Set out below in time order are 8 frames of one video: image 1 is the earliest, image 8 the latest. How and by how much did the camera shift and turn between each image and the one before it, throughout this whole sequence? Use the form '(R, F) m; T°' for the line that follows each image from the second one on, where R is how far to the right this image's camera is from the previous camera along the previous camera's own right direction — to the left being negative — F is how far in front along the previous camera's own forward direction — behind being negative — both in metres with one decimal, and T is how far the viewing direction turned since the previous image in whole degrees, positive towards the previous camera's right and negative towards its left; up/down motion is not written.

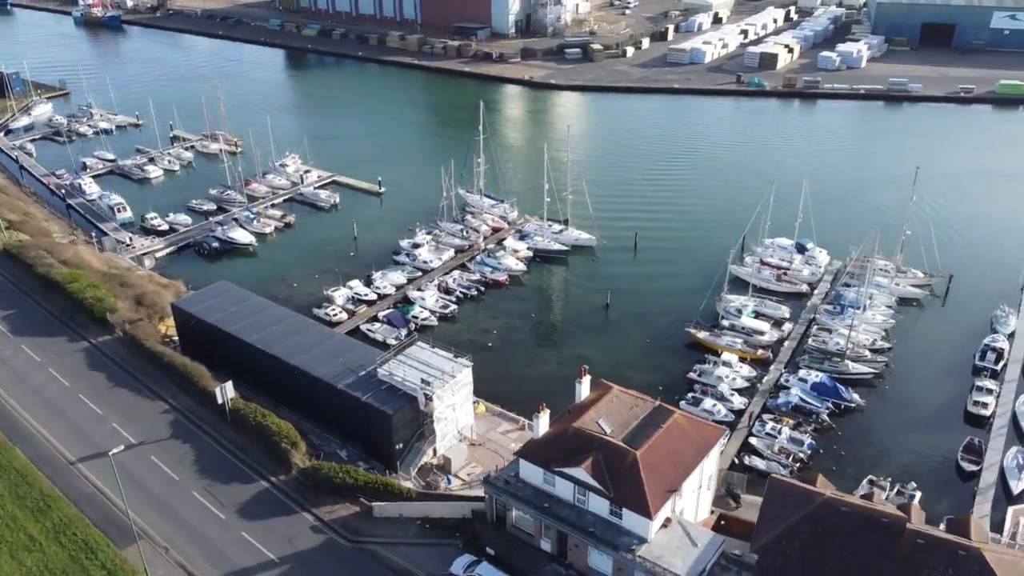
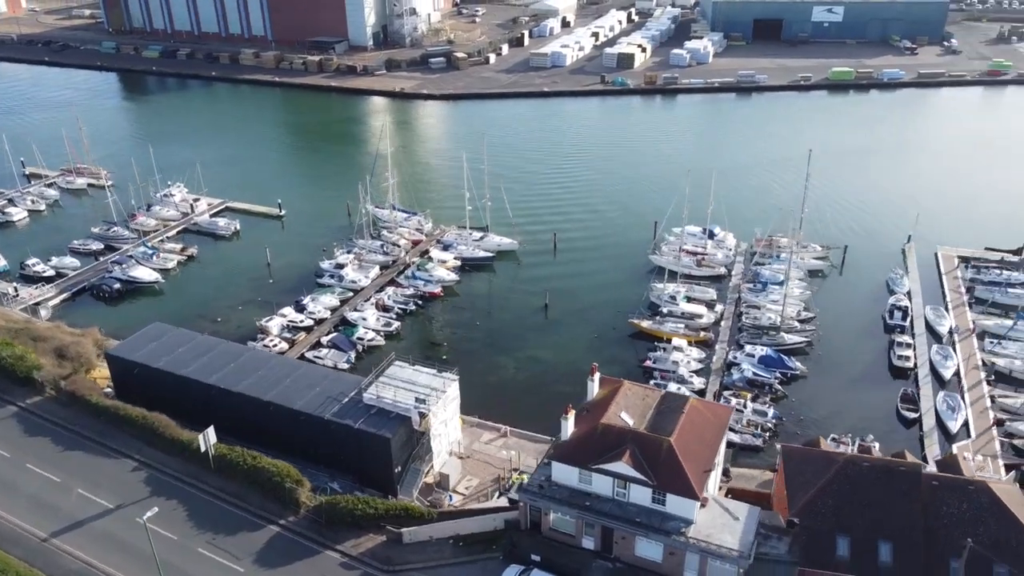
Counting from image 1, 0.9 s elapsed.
(-5.7, +0.4) m; +11°
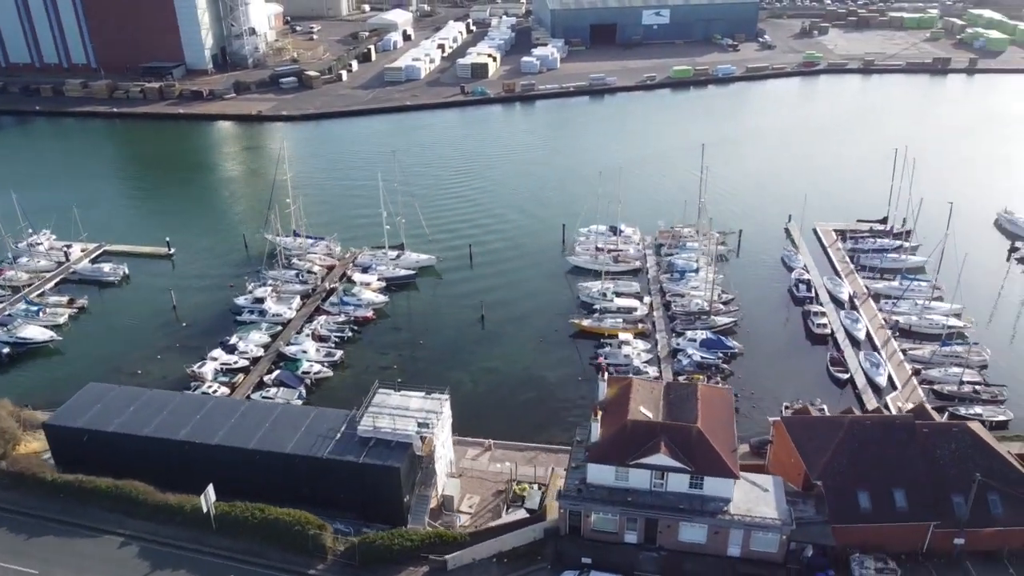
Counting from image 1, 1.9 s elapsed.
(-6.3, +0.5) m; +12°
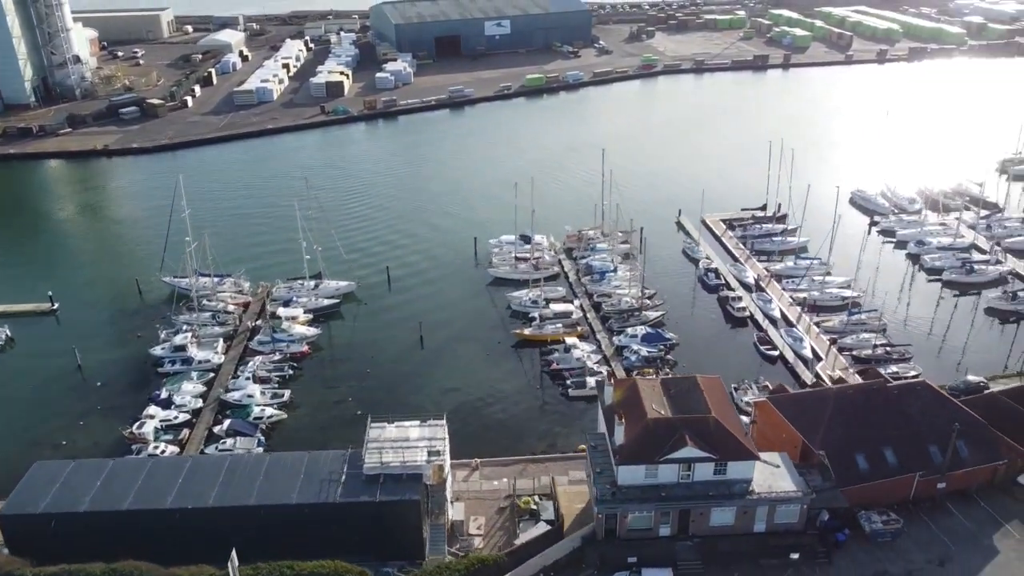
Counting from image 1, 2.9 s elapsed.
(-6.4, +0.4) m; +12°
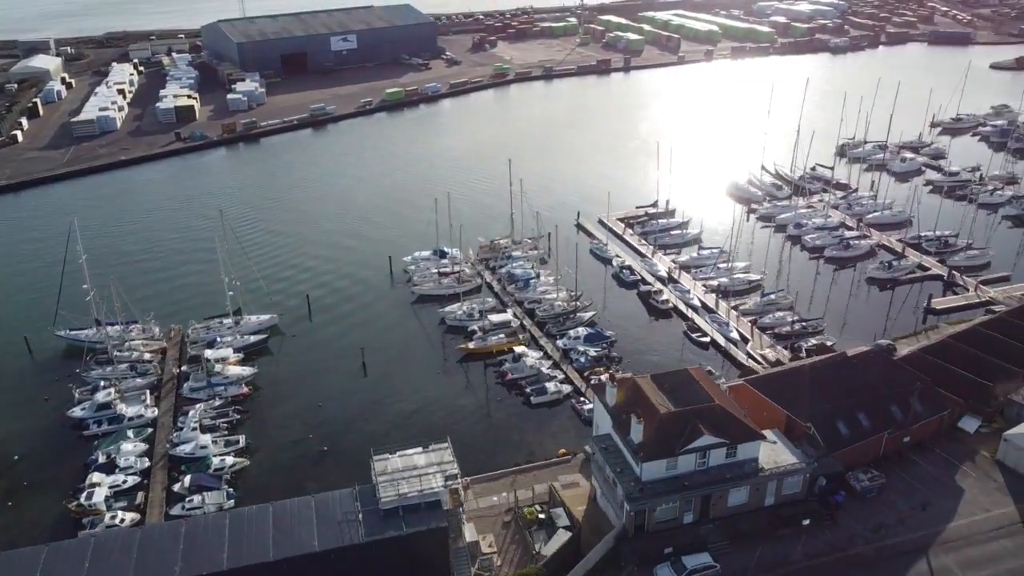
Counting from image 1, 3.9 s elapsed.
(-6.4, +0.4) m; +12°
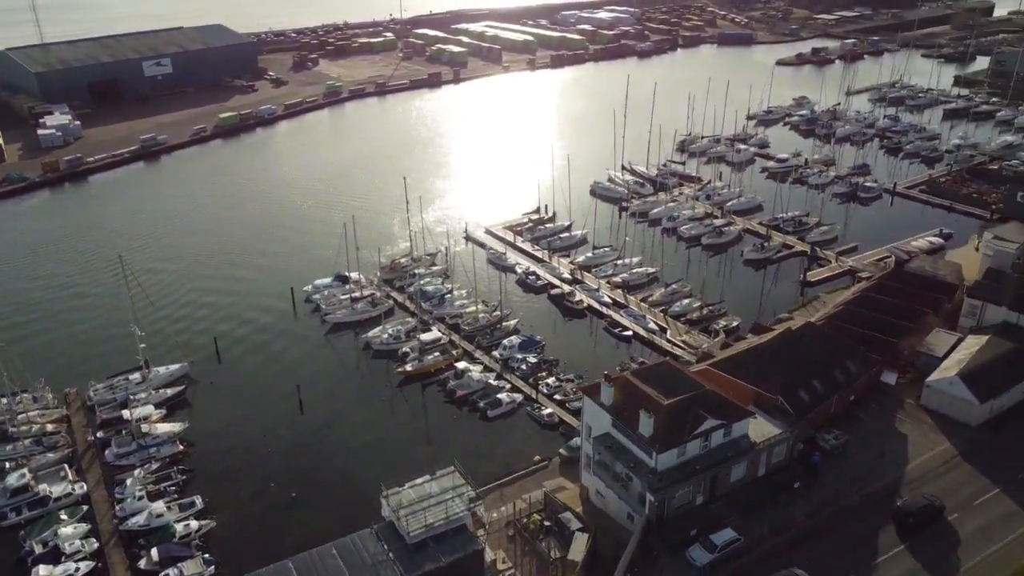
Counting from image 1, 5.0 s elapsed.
(-7.2, +0.6) m; +14°
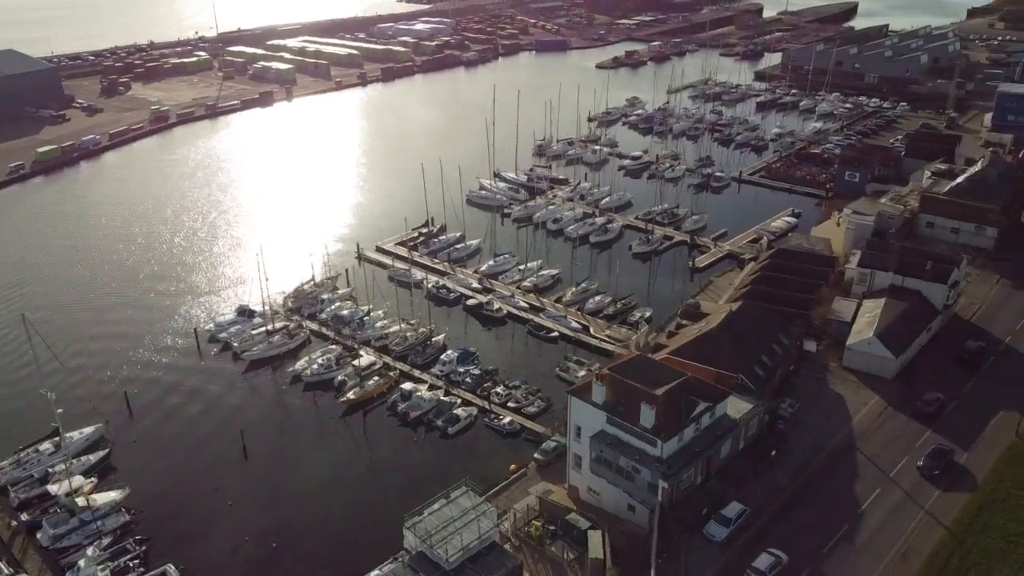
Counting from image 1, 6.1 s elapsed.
(-7.1, +0.6) m; +13°
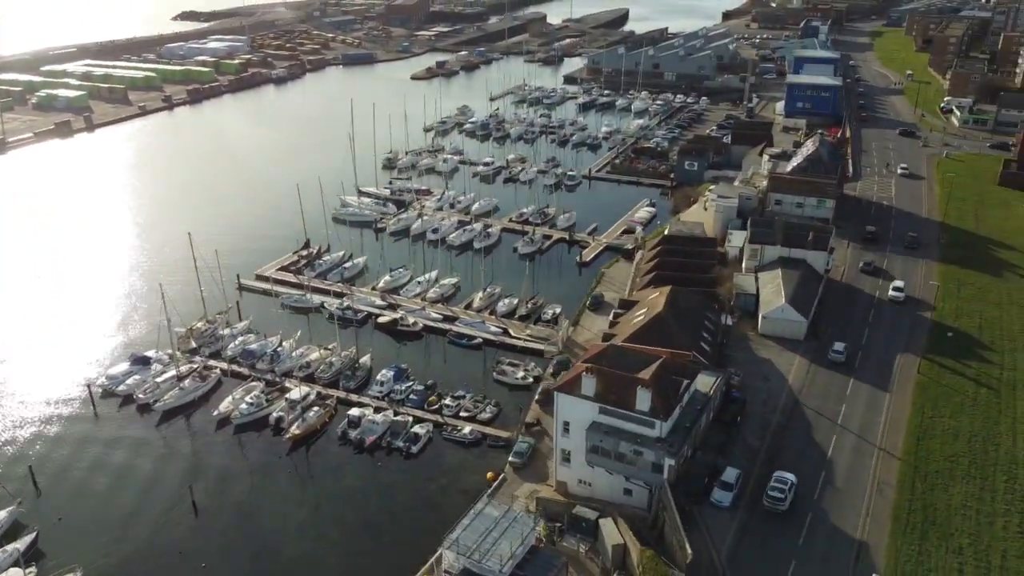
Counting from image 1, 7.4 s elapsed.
(-7.9, +0.9) m; +14°
